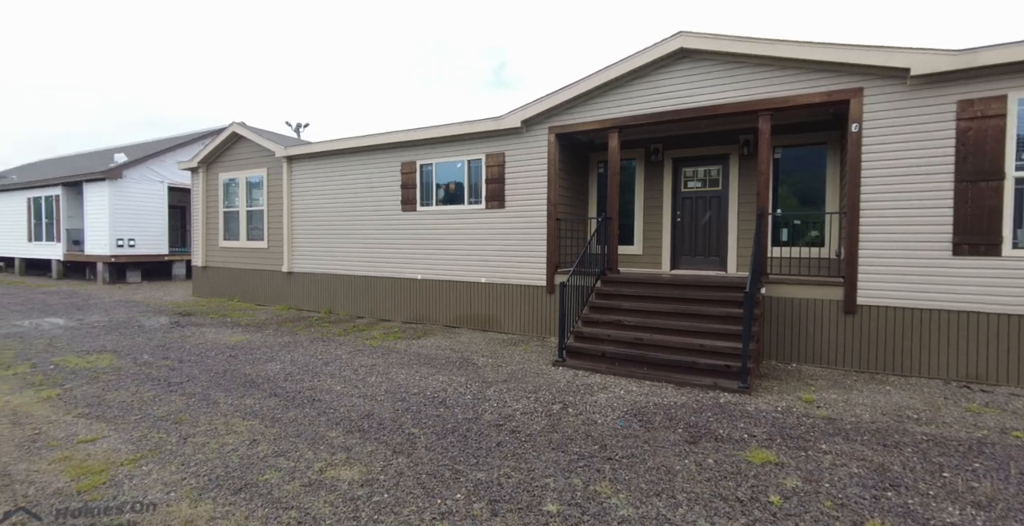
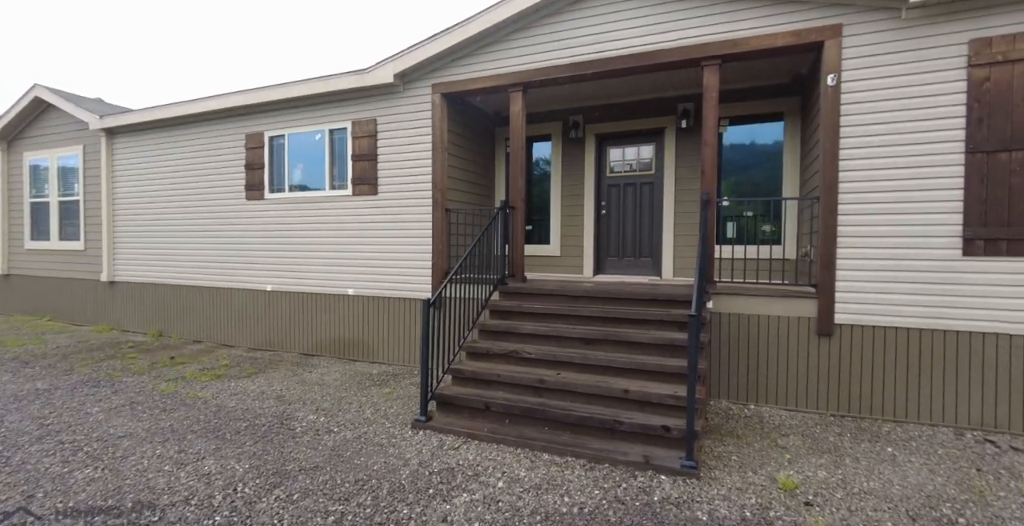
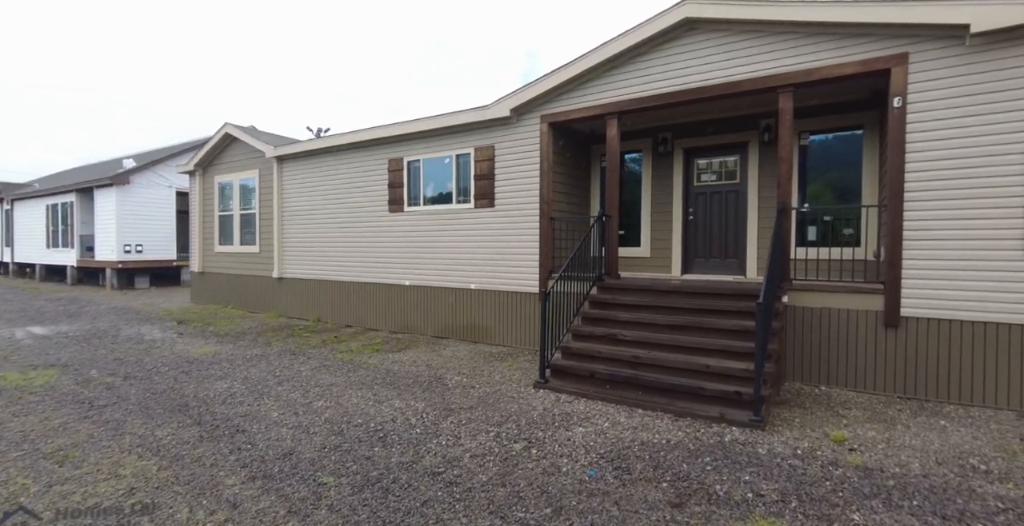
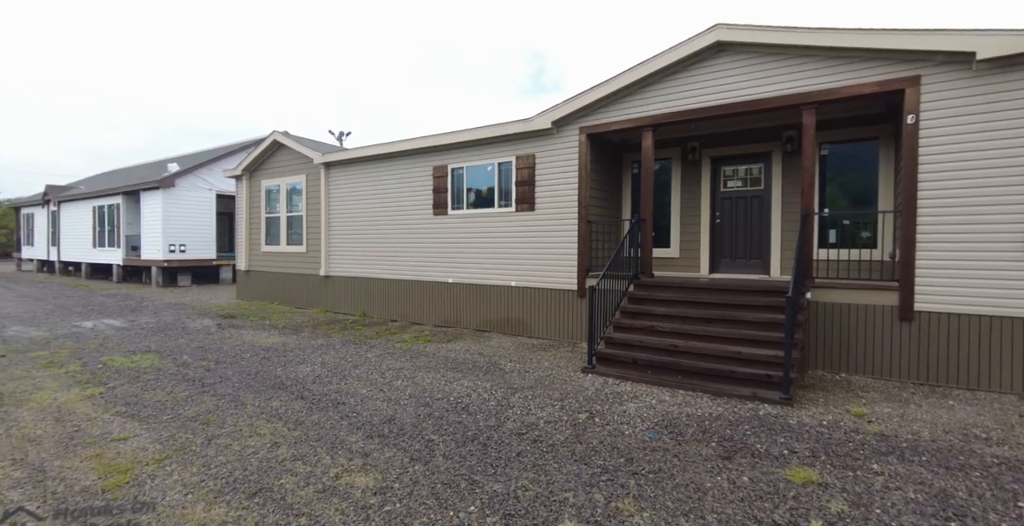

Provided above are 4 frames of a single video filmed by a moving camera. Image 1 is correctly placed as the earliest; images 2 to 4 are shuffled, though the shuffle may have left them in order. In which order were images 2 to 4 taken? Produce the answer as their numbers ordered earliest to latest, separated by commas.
4, 3, 2
